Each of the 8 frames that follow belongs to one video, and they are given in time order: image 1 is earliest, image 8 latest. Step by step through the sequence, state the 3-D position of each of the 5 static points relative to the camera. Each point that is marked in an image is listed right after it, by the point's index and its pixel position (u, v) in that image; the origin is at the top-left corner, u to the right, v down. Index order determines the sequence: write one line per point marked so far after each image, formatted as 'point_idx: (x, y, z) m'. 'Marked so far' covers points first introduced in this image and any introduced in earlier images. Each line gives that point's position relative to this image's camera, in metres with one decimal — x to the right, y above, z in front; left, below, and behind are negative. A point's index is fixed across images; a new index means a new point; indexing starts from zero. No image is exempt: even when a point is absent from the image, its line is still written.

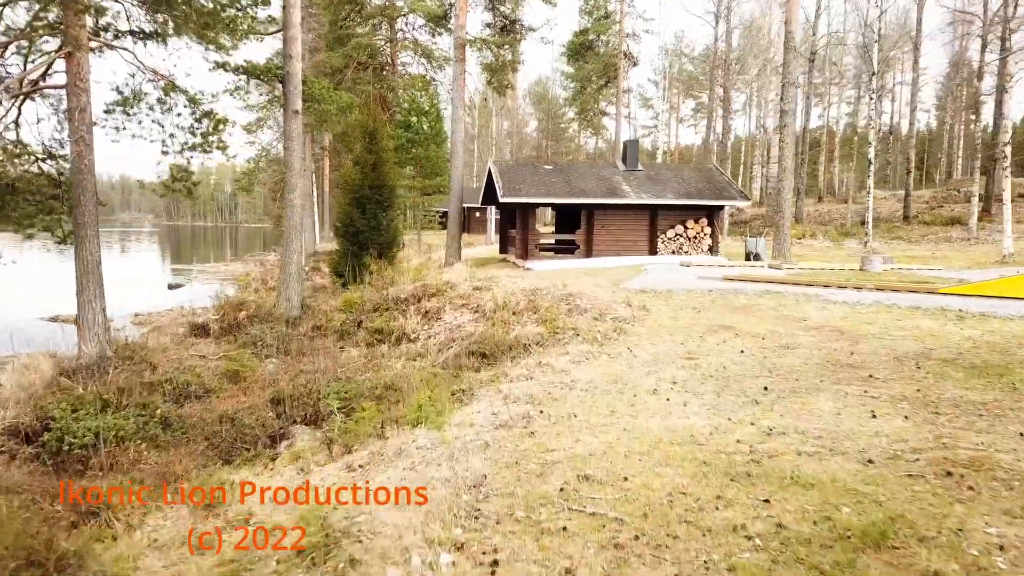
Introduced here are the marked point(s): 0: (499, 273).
0: (-0.2, +0.2, +13.8) m
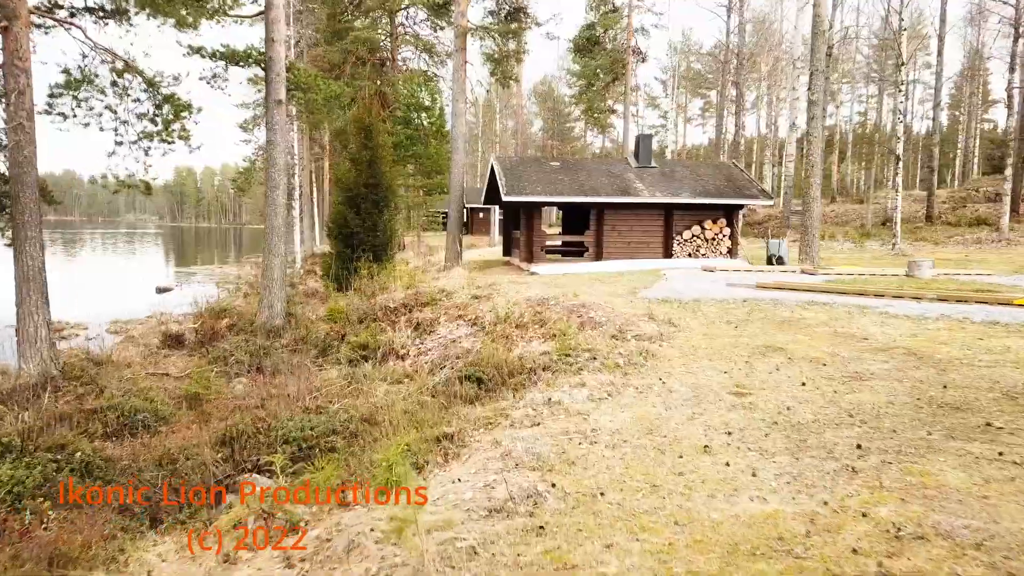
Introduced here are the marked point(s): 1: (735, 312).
0: (-0.2, +0.1, +12.5) m
1: (+2.3, -0.3, +8.2) m
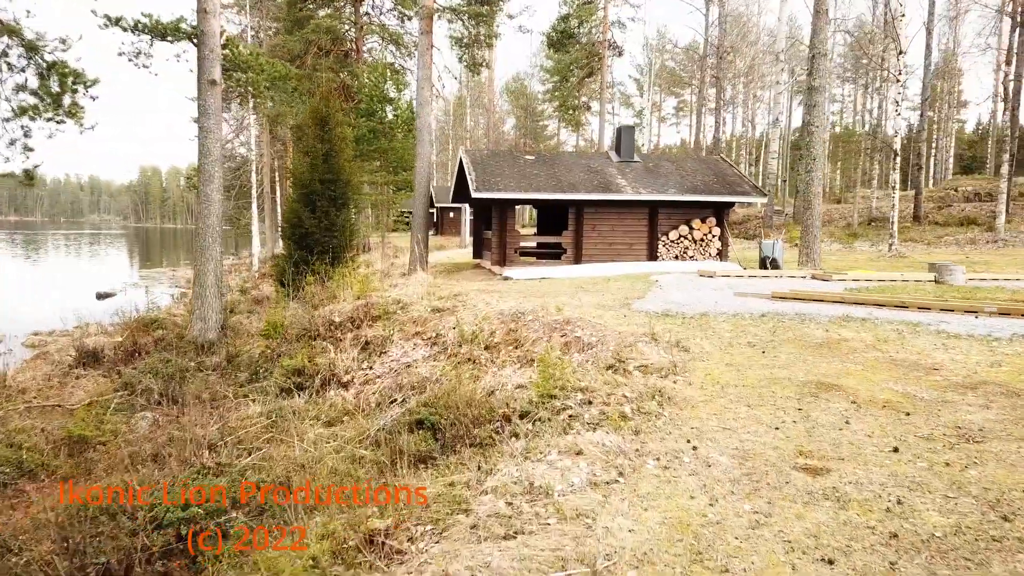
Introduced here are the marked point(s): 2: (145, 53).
0: (-0.6, 0.0, +10.8) m
1: (+2.0, -0.4, +6.7) m
2: (-5.4, +3.5, +11.7) m
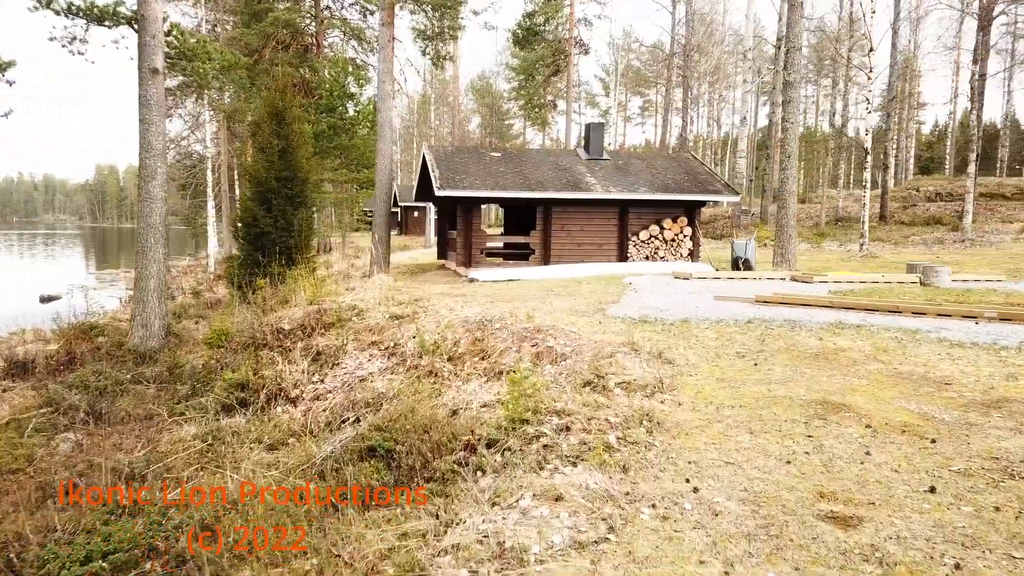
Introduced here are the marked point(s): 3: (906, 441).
0: (-1.0, 0.0, +10.1) m
1: (+1.8, -0.4, +6.1) m
2: (-5.9, +3.4, +10.8) m
3: (+1.8, -0.7, +3.6) m
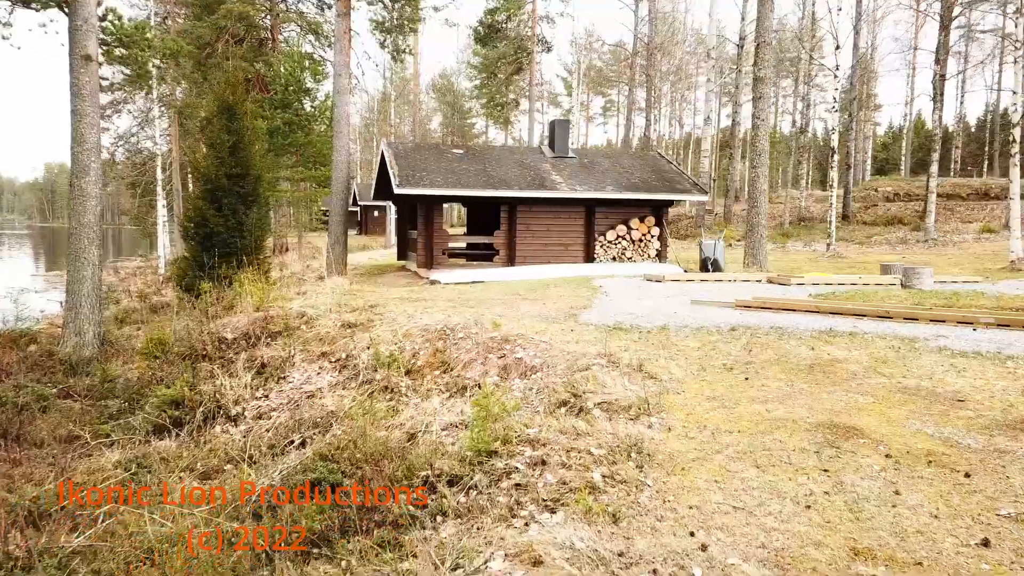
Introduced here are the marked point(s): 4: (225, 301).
0: (-1.4, -0.1, +9.5) m
1: (+1.5, -0.4, +5.6) m
2: (-6.4, +3.3, +9.9) m
3: (+1.7, -0.7, +3.1) m
4: (-3.6, -0.2, +9.9) m
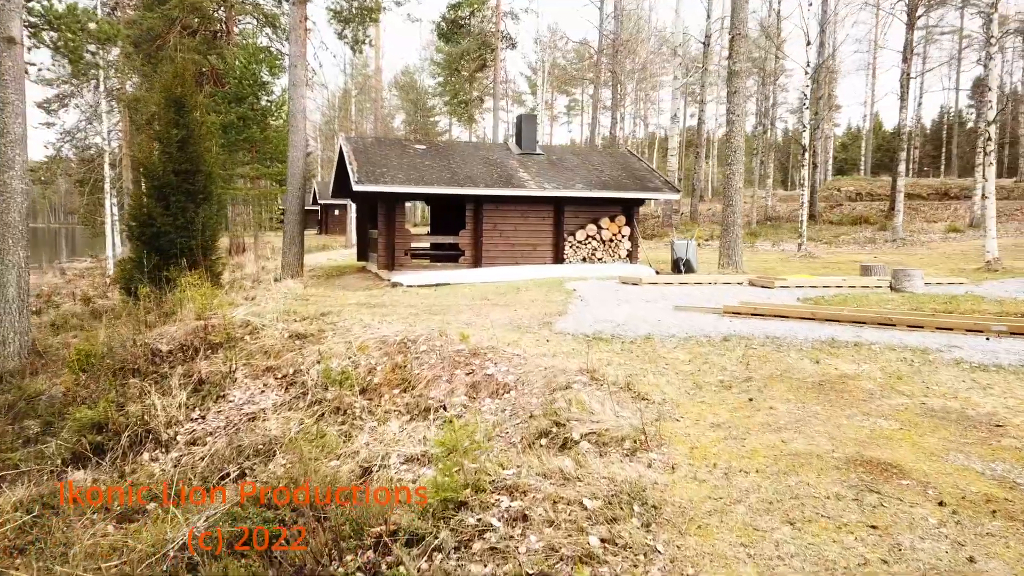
0: (-1.8, -0.1, +8.8) m
1: (+1.3, -0.5, +5.0) m
2: (-6.8, +3.3, +9.0) m
3: (+1.6, -0.8, +2.6) m
4: (-4.0, -0.2, +9.1) m
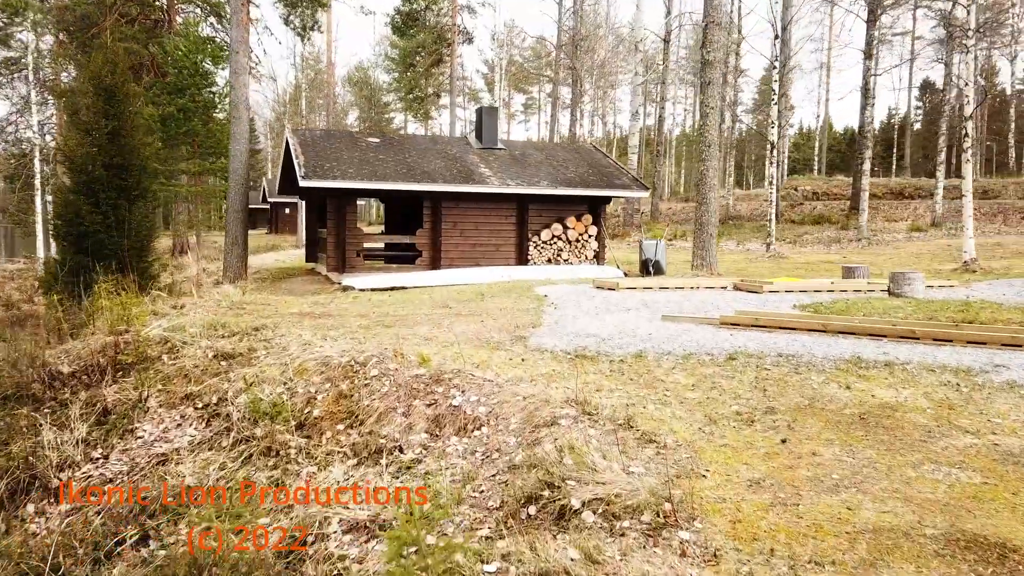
0: (-2.2, -0.2, +7.7) m
1: (+1.2, -0.5, +4.2) m
2: (-7.1, +3.2, +7.7) m
3: (+1.6, -0.8, +1.7) m
4: (-4.3, -0.3, +8.0) m
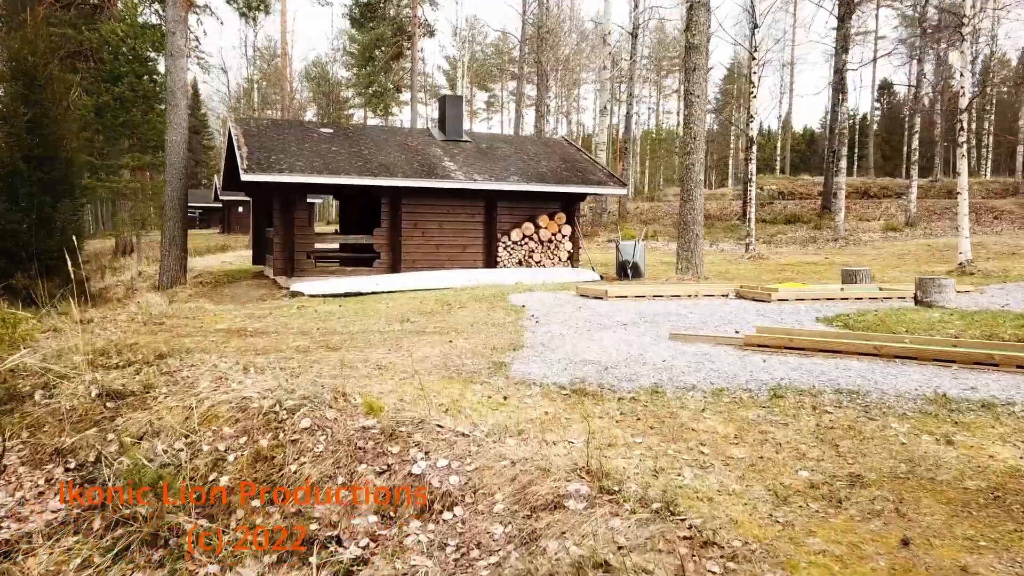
0: (-2.4, -0.3, +6.5) m
1: (+1.1, -0.6, +3.1) m
2: (-7.4, +3.1, +6.2) m
3: (+1.6, -0.9, +0.7) m
4: (-4.6, -0.4, +6.6) m
